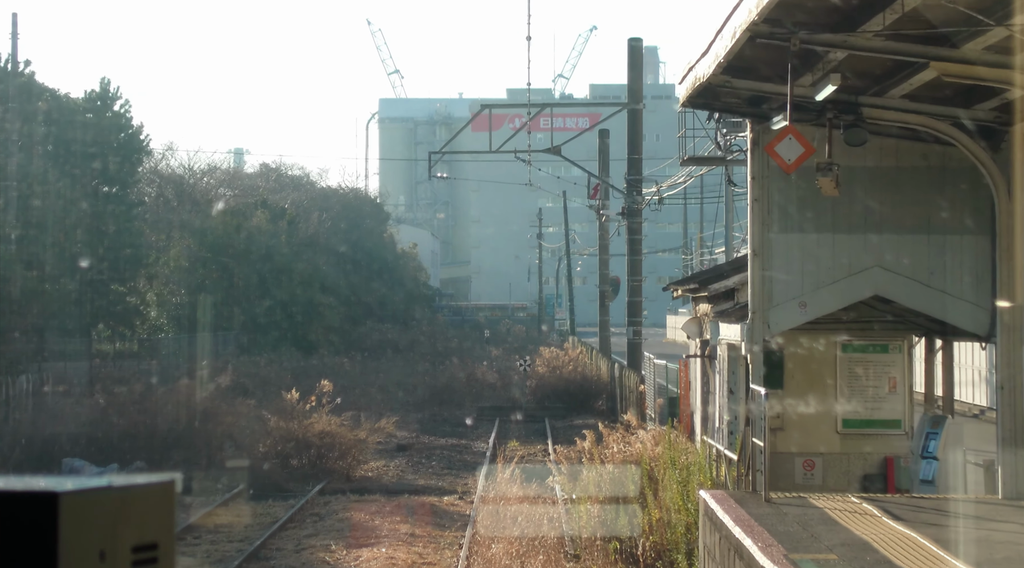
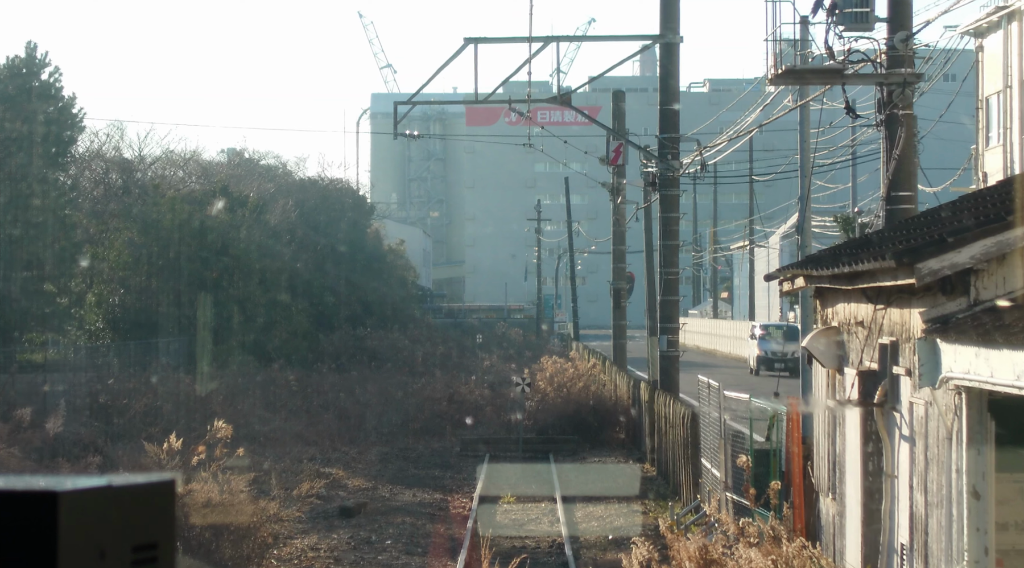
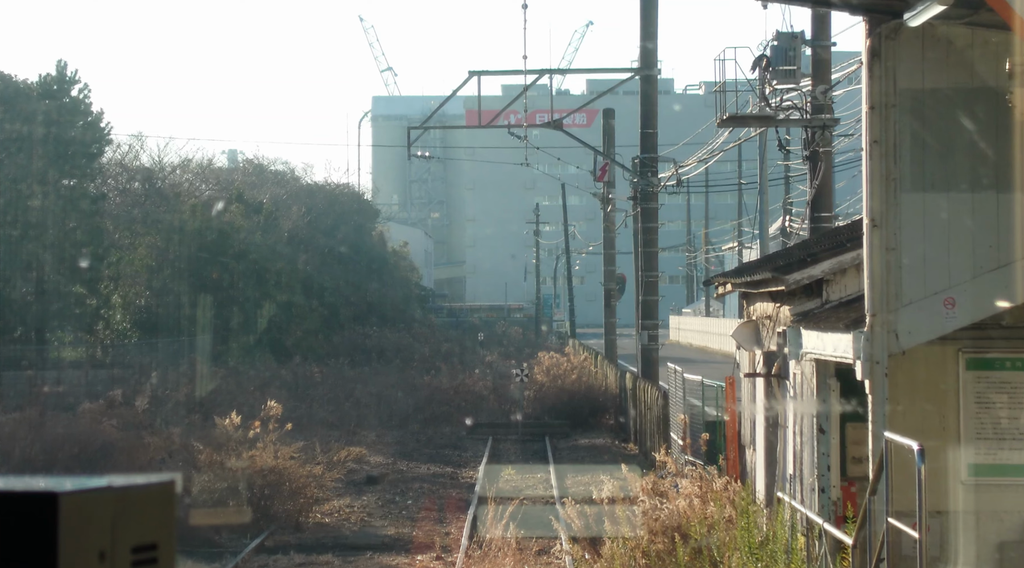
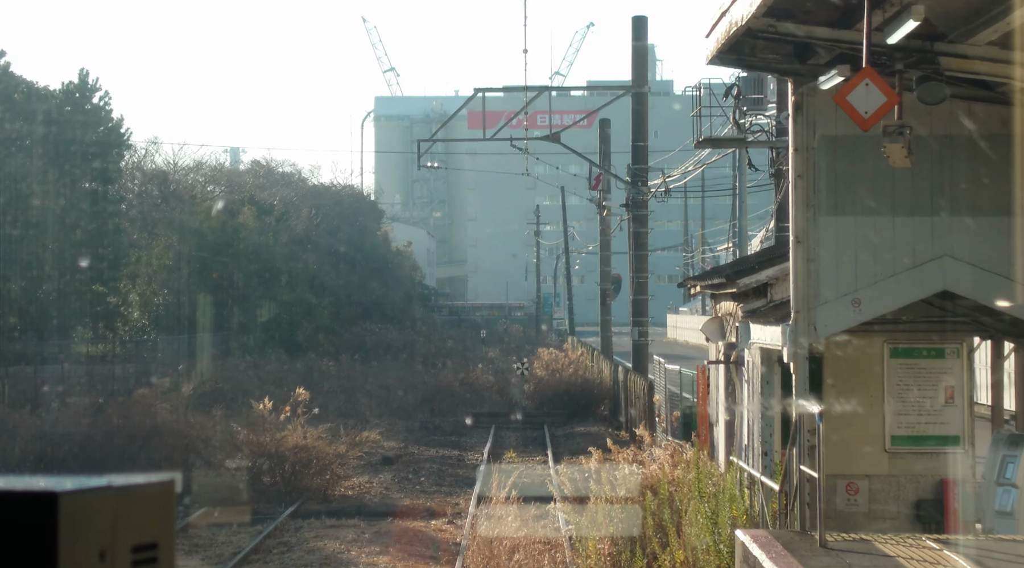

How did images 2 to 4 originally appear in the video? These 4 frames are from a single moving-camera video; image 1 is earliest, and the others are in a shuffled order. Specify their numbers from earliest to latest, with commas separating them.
4, 3, 2
